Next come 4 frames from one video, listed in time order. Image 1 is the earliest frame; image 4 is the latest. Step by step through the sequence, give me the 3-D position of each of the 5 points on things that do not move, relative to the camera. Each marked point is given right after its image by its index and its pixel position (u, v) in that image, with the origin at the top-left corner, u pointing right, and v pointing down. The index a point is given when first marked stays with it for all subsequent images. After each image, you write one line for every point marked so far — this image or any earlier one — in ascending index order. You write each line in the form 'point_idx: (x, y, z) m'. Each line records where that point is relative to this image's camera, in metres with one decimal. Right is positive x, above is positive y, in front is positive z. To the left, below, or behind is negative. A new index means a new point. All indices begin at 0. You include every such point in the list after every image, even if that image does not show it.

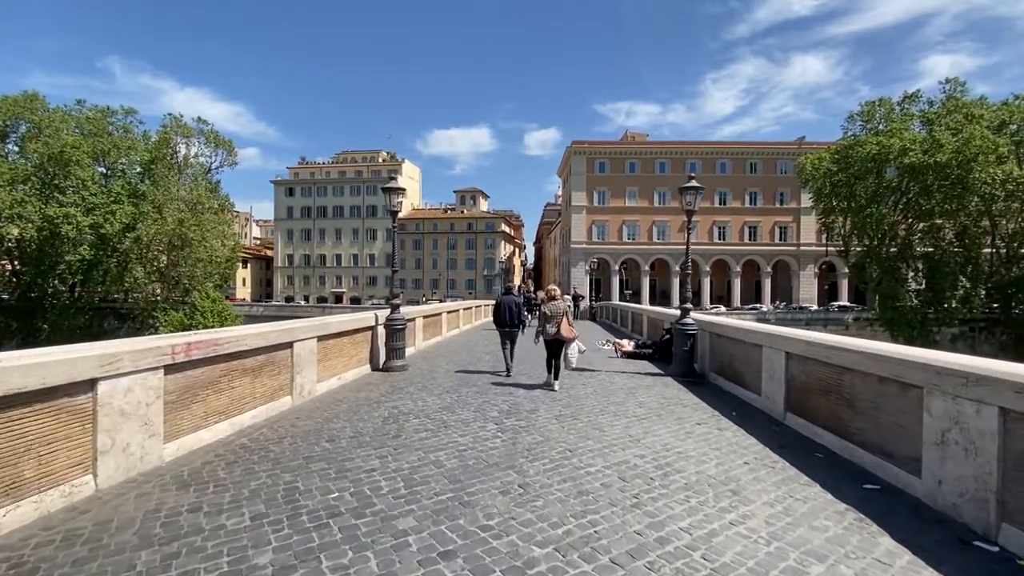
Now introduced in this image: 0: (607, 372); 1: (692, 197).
0: (+2.2, -2.0, +10.9) m
1: (+4.1, +2.1, +10.7) m
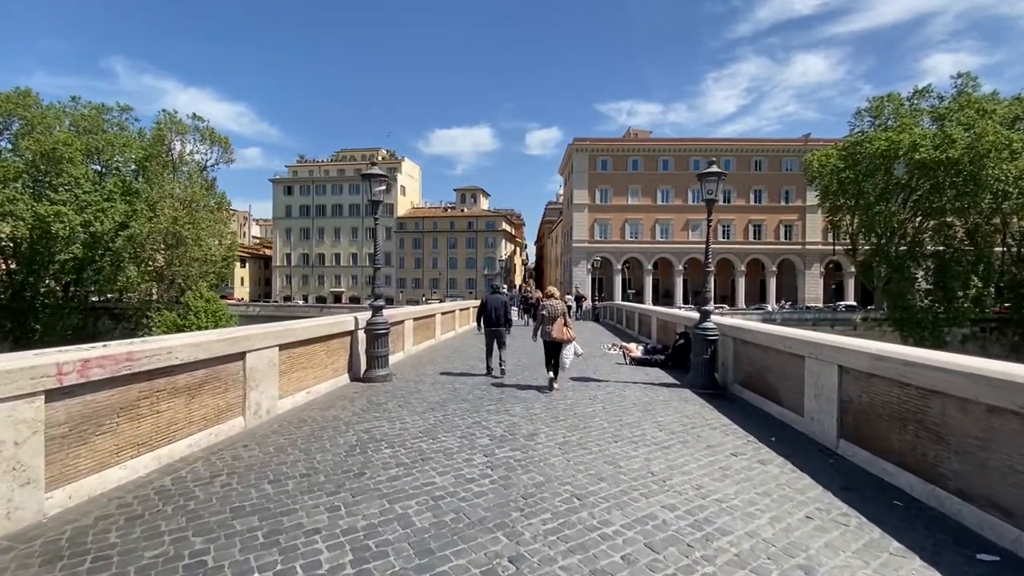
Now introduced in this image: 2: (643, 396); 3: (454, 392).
0: (+2.1, -2.0, +9.7) m
1: (+4.0, +2.1, +9.5) m
2: (+2.3, -1.9, +8.4) m
3: (-1.1, -2.0, +8.8) m
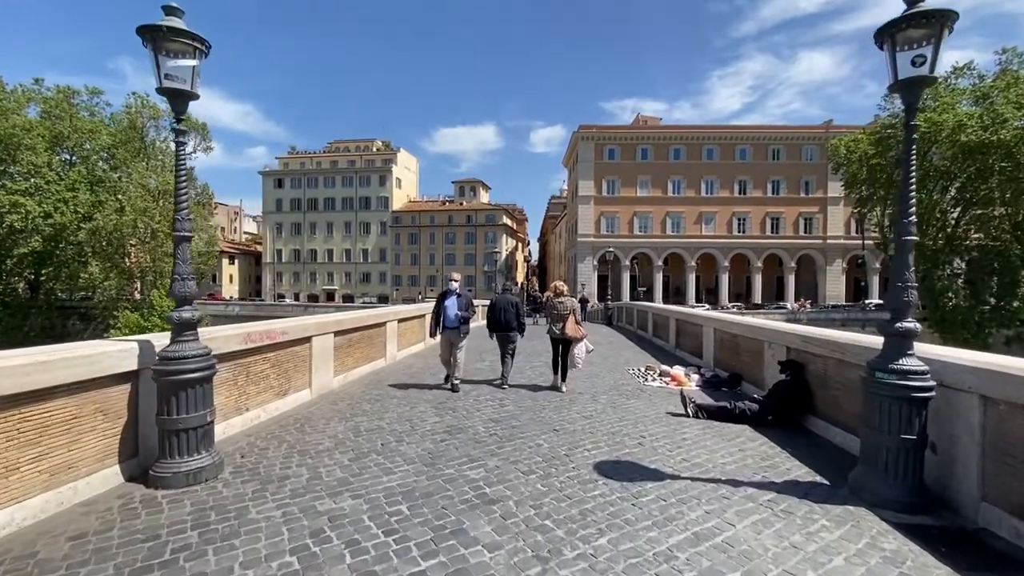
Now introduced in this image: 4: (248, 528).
0: (+1.8, -1.9, +4.5) m
1: (+3.6, +2.1, +4.2) m
2: (+1.9, -1.9, +3.2) m
3: (-1.5, -1.9, +3.6) m
4: (-2.0, -1.9, +3.7) m
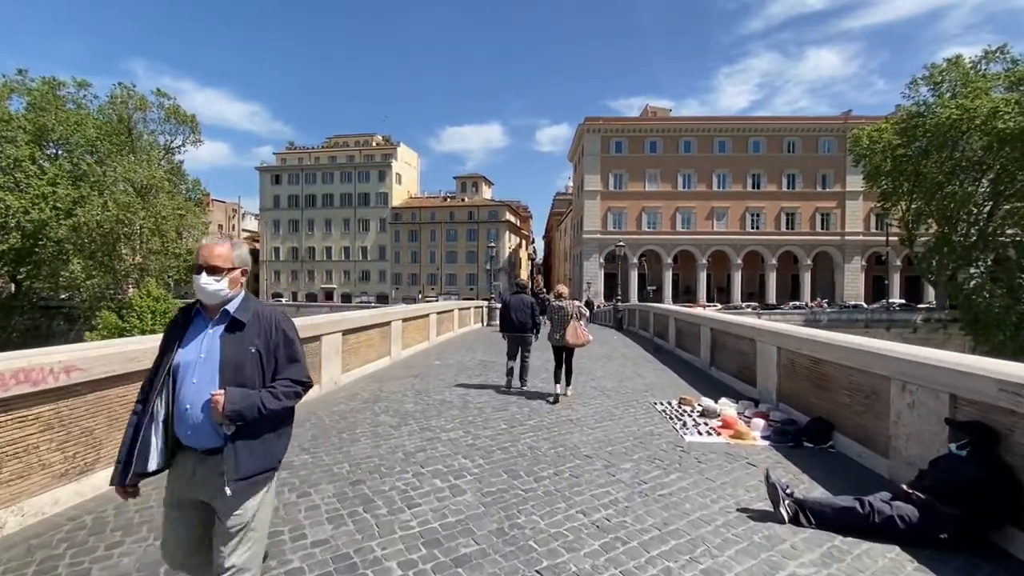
0: (+1.4, -1.9, +1.5) m
1: (+3.2, +2.1, +1.2) m
2: (+1.5, -1.9, +0.2) m
3: (-1.9, -1.9, +0.6) m
4: (-2.4, -1.9, +0.8) m
